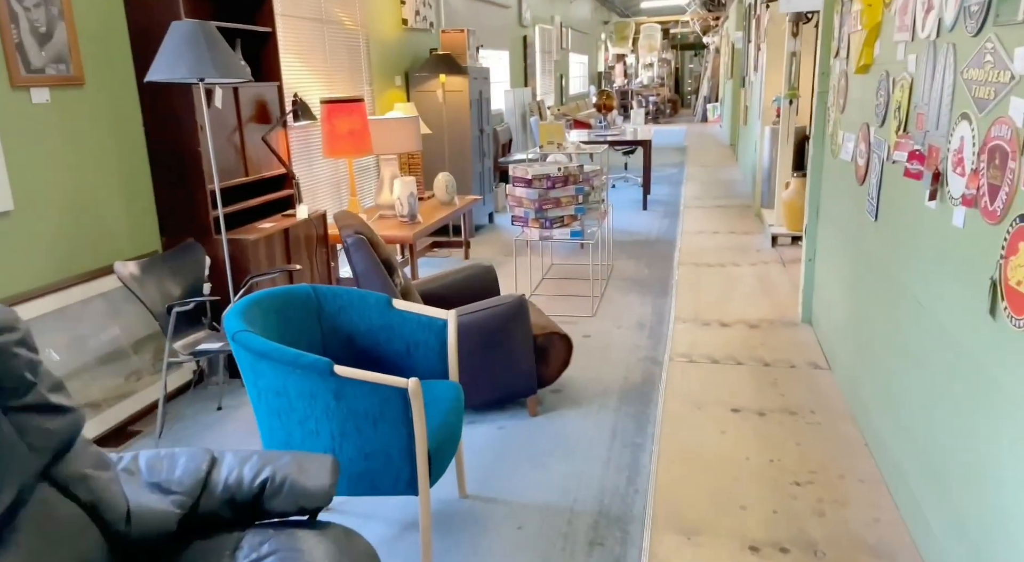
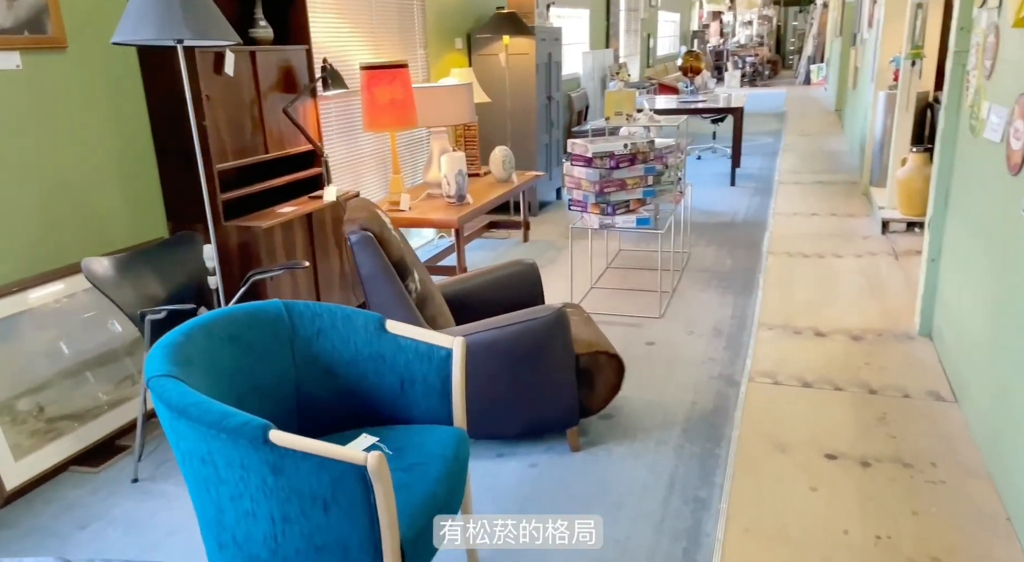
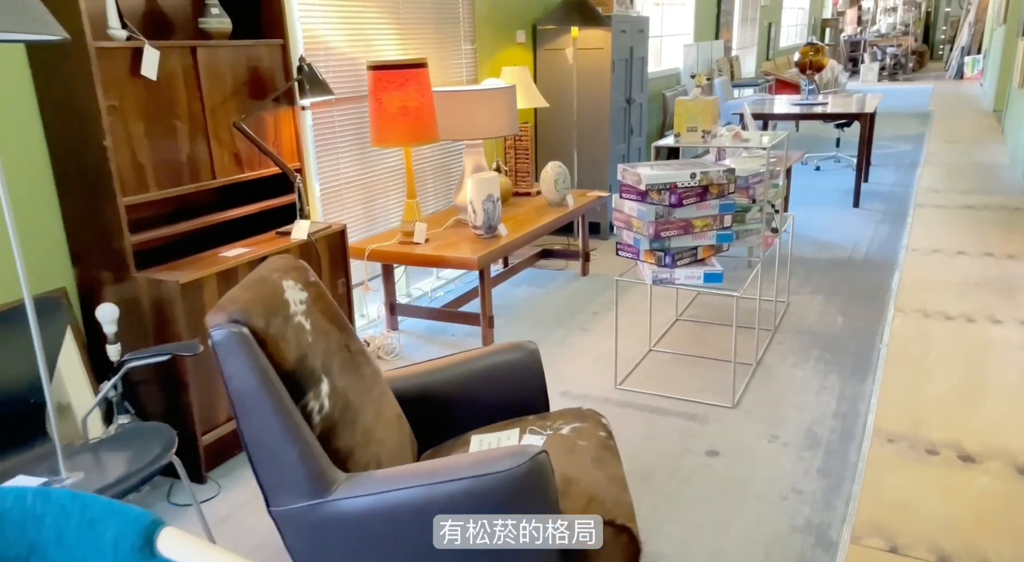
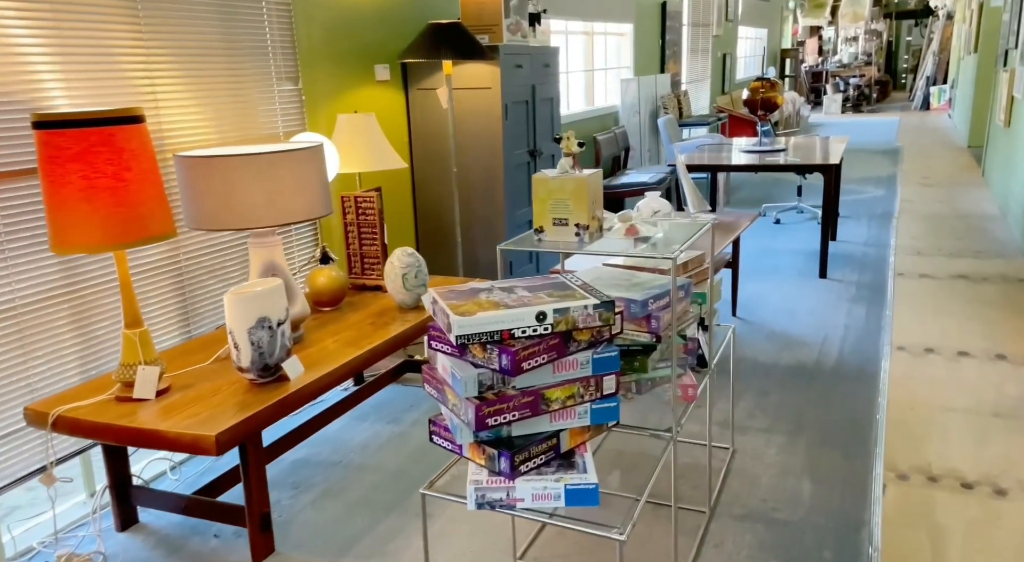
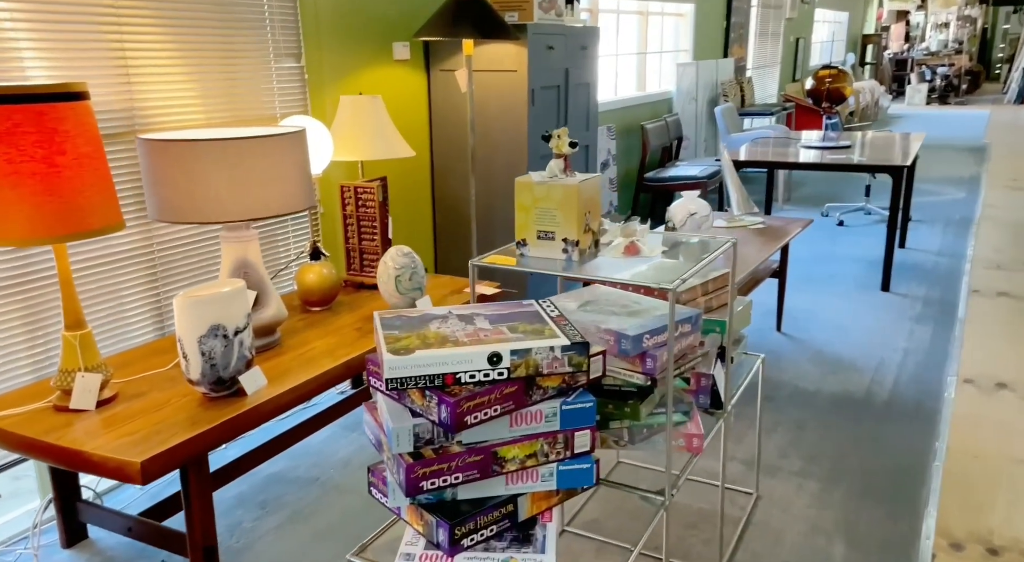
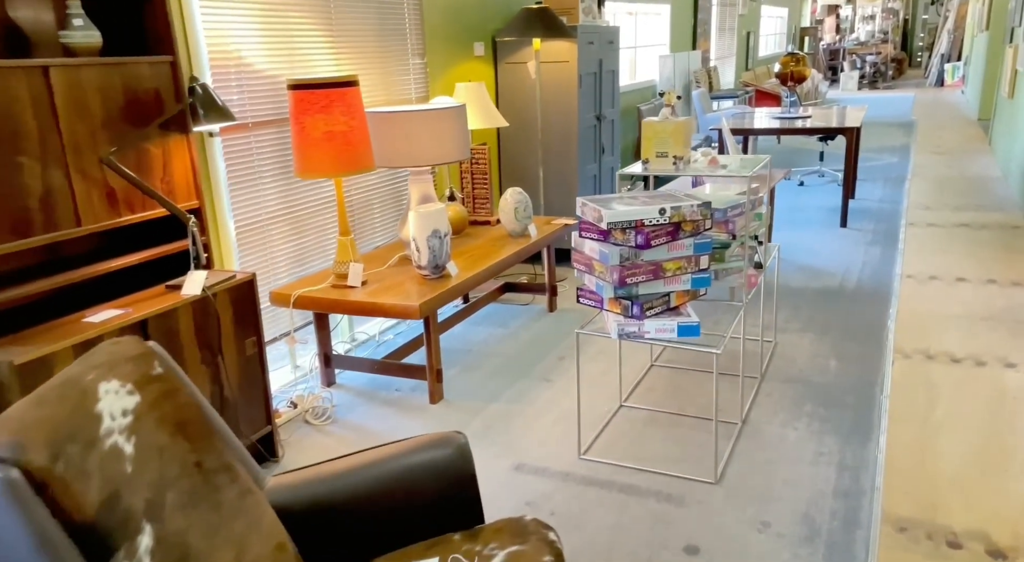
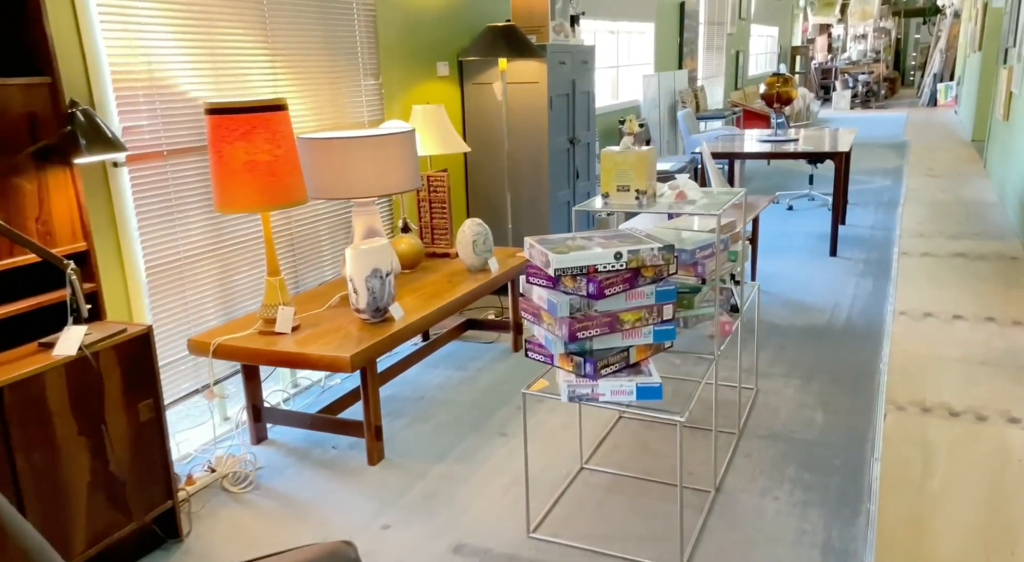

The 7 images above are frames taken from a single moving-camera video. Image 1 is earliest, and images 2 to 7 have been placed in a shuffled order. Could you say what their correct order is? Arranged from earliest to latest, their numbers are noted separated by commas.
2, 3, 6, 7, 4, 5
